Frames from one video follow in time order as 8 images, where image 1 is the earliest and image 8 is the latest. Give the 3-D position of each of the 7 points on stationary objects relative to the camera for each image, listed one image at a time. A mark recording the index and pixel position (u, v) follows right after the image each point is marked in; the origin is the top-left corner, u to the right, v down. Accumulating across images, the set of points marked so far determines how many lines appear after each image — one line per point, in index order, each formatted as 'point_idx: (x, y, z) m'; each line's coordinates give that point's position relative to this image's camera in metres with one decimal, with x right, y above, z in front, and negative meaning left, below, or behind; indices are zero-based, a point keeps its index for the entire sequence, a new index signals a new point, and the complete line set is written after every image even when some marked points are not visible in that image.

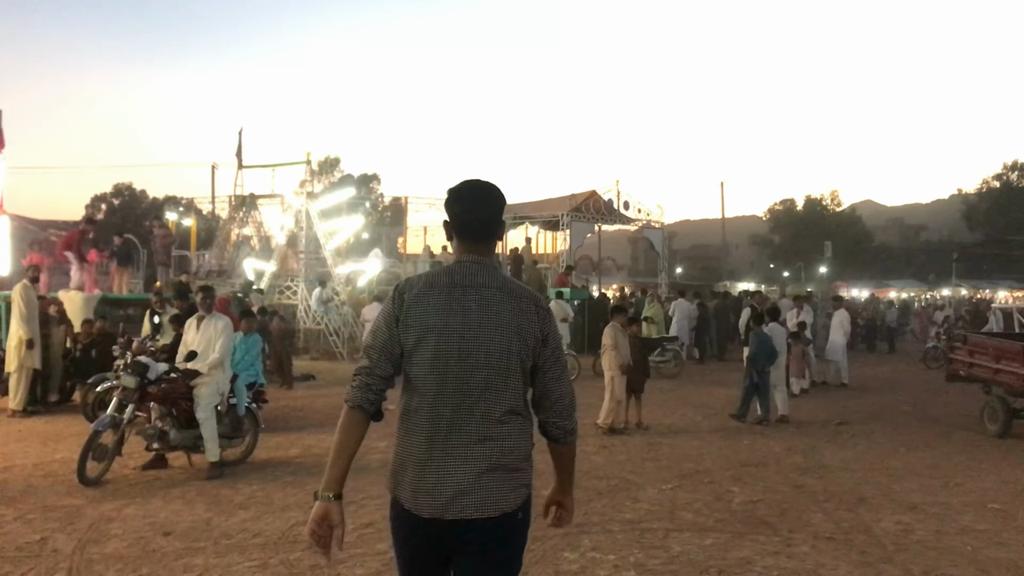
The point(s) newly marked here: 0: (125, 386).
0: (-3.0, -0.8, +7.6) m
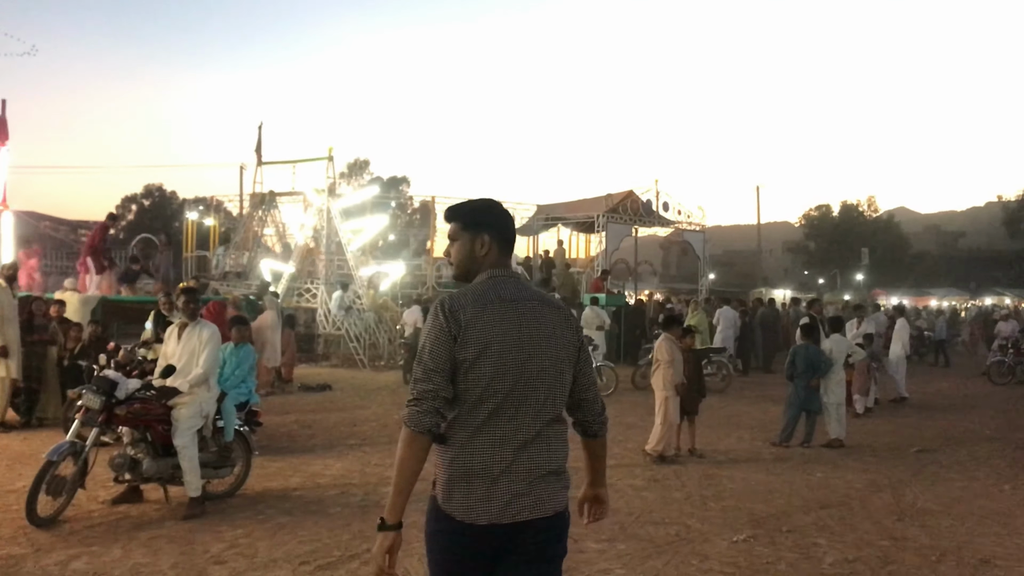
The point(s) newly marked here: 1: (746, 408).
0: (-2.7, -0.8, +6.3) m
1: (+3.4, -1.7, +14.1) m
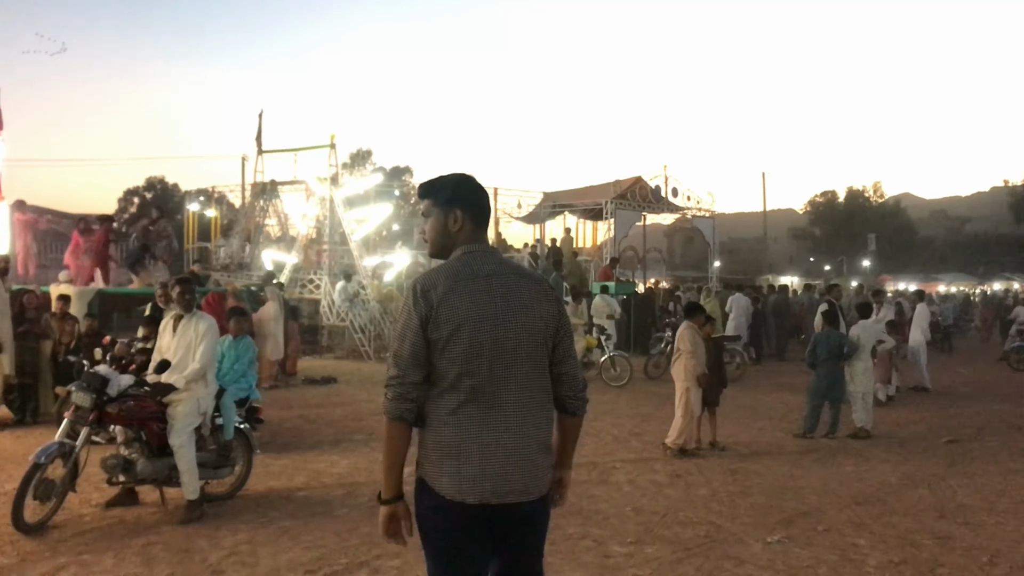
0: (-2.6, -0.7, +5.9) m
1: (+3.5, -1.5, +13.7) m
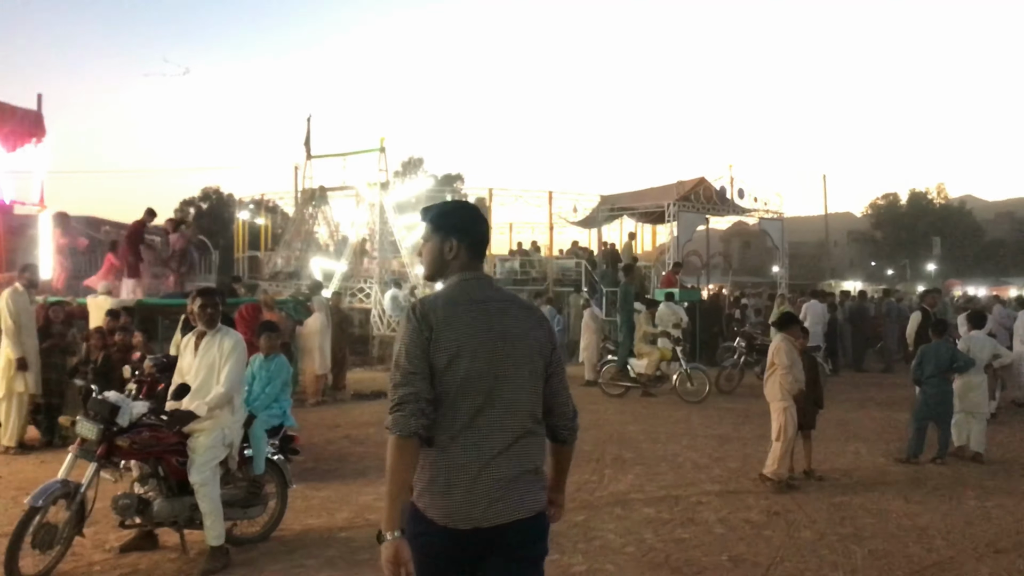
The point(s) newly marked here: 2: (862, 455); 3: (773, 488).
0: (-2.2, -0.8, +5.1) m
1: (+4.3, -1.6, +12.5) m
2: (+3.3, -1.6, +9.3) m
3: (+1.9, -1.5, +7.3) m
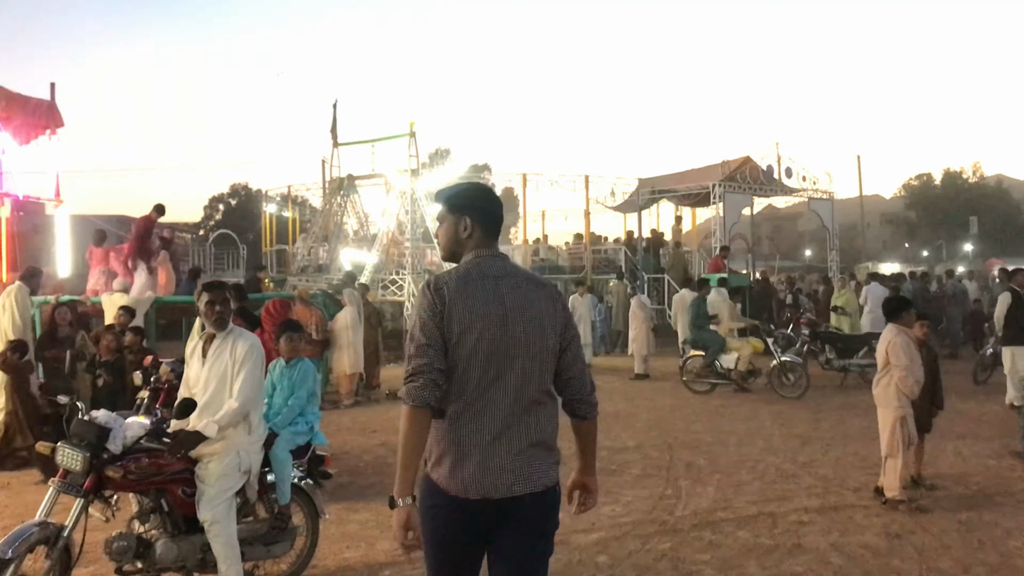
0: (-1.9, -0.8, +4.1) m
1: (+4.9, -1.4, +11.4) m
2: (+3.8, -1.4, +8.2) m
3: (+2.3, -1.4, +6.2) m
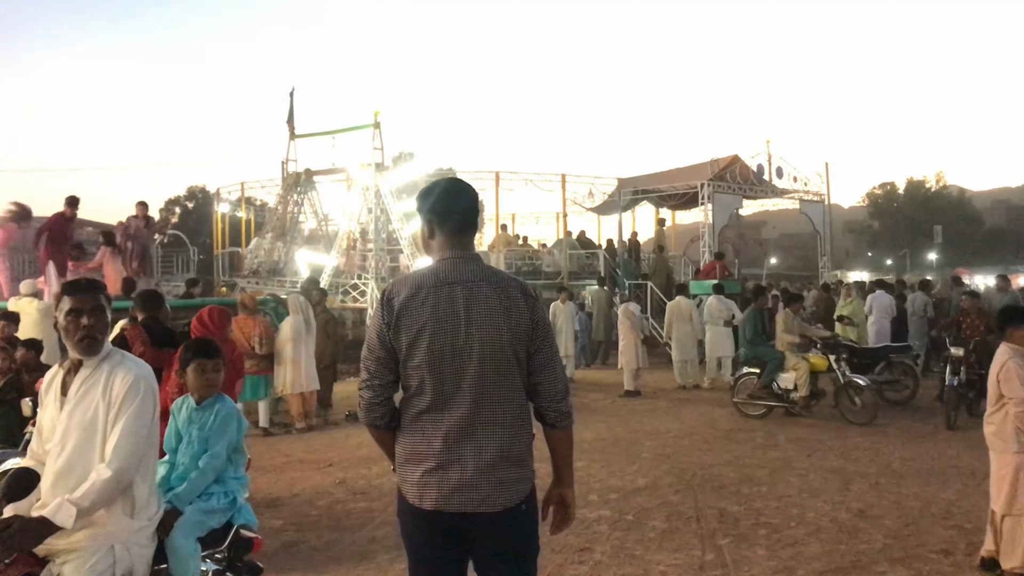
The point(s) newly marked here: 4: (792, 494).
0: (-1.8, -0.8, +2.5) m
1: (+4.7, -1.5, +10.0) m
2: (+3.7, -1.5, +6.8) m
3: (+2.3, -1.4, +4.7) m
4: (+2.0, -1.5, +7.0) m
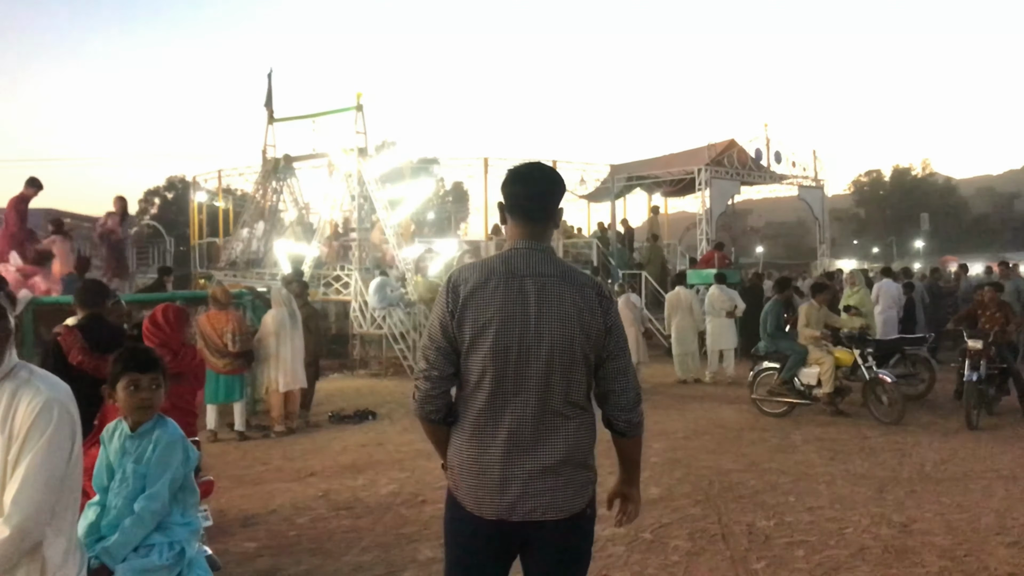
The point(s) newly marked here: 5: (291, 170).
0: (-1.7, -0.8, +1.8) m
1: (+4.6, -1.3, +9.4) m
2: (+3.8, -1.4, +6.2) m
3: (+2.4, -1.3, +4.1) m
4: (+2.0, -1.4, +6.3) m
5: (-4.3, +2.3, +19.1) m
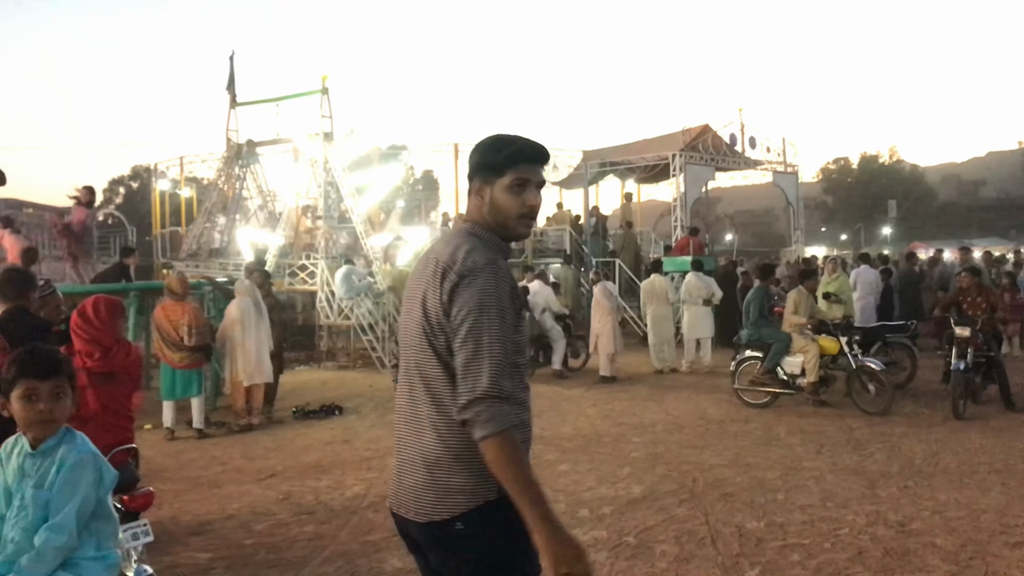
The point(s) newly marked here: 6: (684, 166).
0: (-1.7, -0.8, +1.3) m
1: (+4.4, -1.2, +9.1) m
2: (+3.6, -1.3, +5.9) m
3: (+2.3, -1.3, +3.8) m
4: (+1.9, -1.3, +6.0) m
5: (-4.9, +2.5, +18.5) m
6: (+3.1, +2.2, +17.8) m
